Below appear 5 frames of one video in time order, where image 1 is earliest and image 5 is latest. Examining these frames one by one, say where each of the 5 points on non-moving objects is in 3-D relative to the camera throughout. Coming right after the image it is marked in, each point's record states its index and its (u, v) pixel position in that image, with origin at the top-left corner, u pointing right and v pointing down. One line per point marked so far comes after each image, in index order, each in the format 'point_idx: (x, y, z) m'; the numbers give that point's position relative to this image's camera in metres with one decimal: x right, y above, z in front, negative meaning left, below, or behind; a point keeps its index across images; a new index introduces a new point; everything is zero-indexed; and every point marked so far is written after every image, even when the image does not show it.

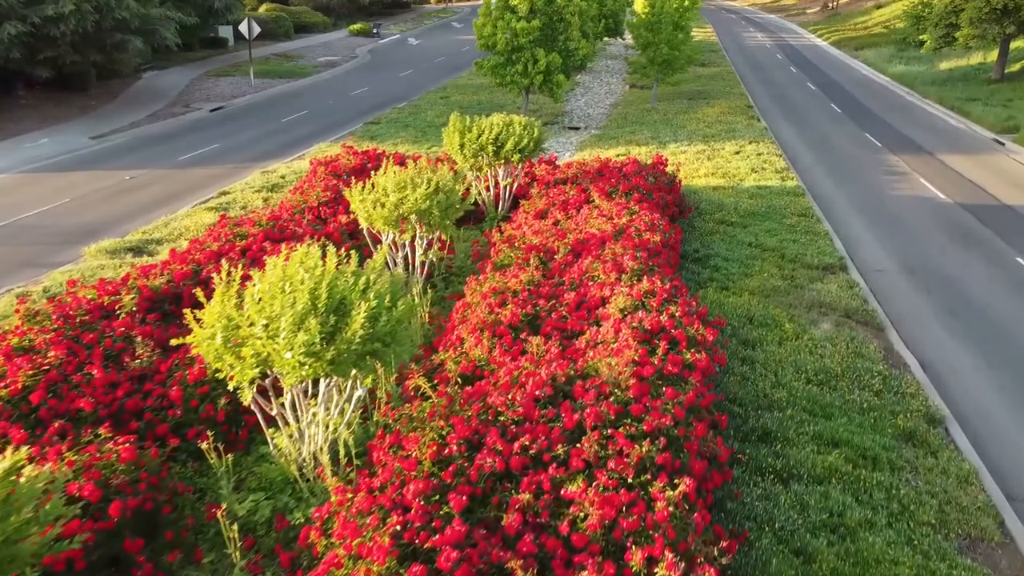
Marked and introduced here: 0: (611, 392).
0: (+0.8, -0.9, +5.8) m
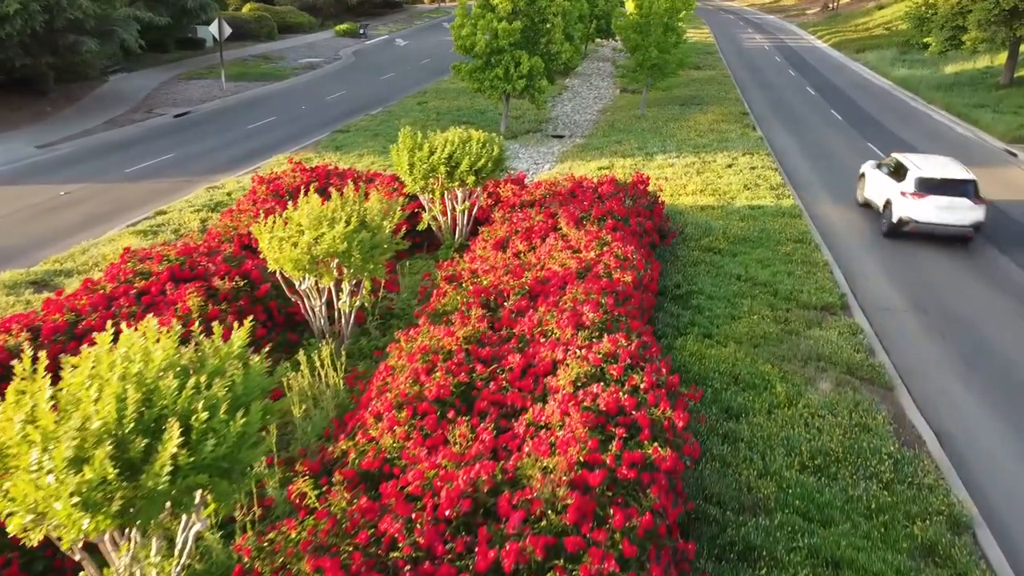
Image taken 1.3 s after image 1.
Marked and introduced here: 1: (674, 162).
0: (+0.2, -1.5, +4.5) m
1: (+3.9, +3.0, +16.5) m
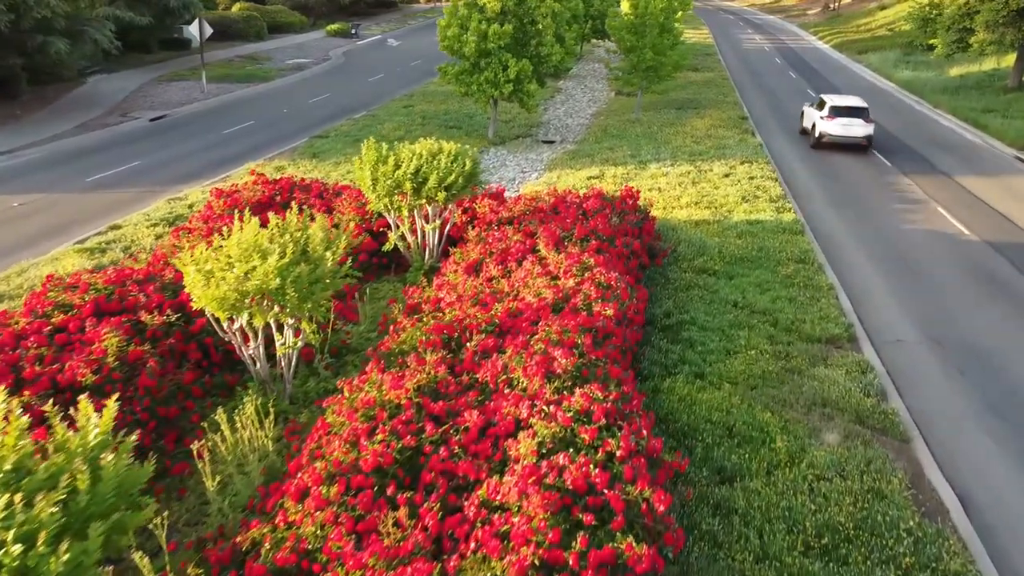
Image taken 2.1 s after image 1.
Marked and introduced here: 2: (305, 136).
0: (-0.1, -1.8, +3.6) m
1: (+3.5, +2.6, +15.6) m
2: (-5.8, +4.2, +19.3) m
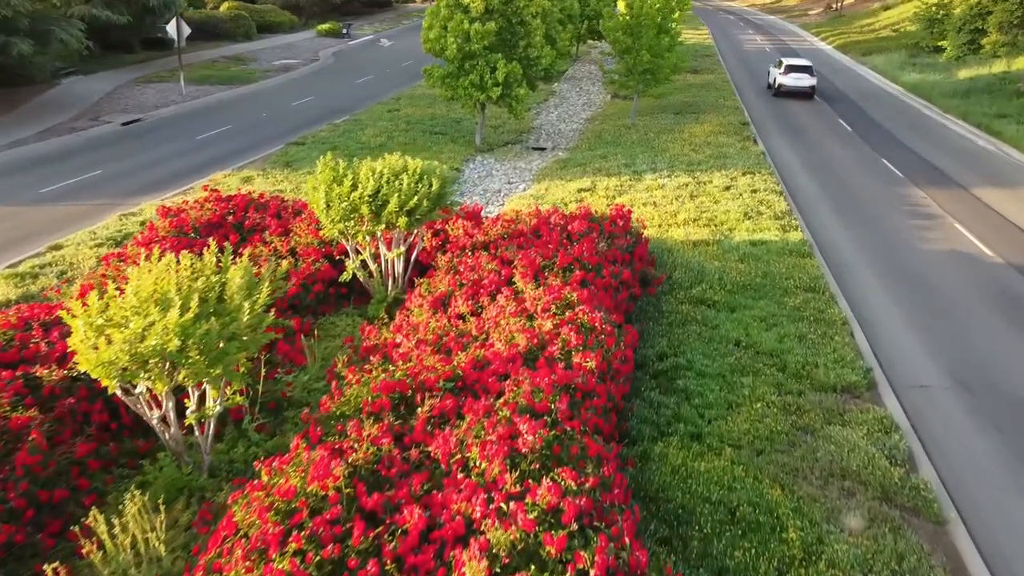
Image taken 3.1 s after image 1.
0: (-0.5, -2.2, +2.5) m
1: (+3.2, +2.2, +14.5) m
2: (-6.1, +3.8, +18.2) m
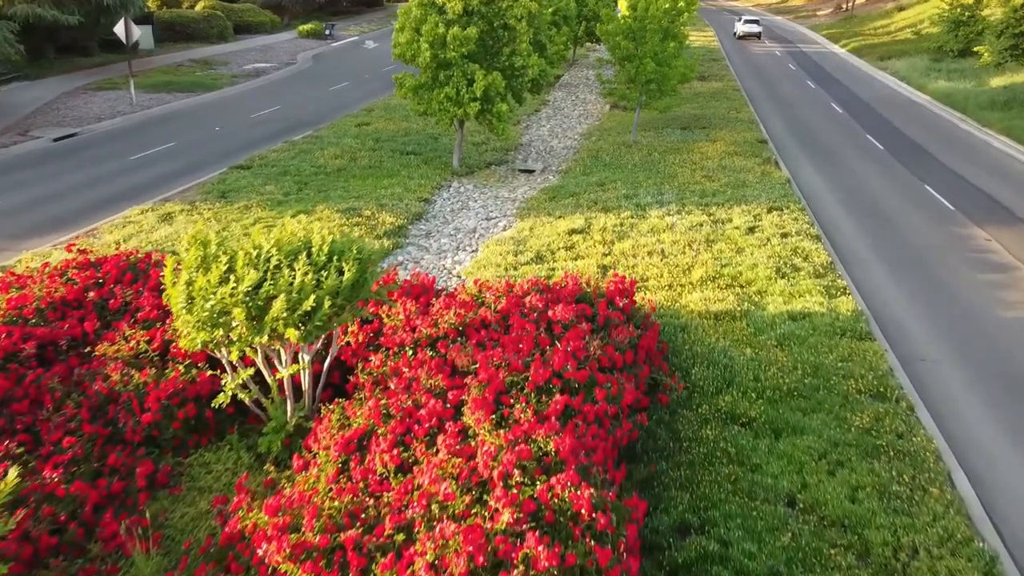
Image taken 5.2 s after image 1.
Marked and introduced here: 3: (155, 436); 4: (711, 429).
0: (-0.9, -3.3, -0.1) m
1: (+2.8, +1.2, +12.0) m
2: (-6.5, +2.8, +15.6) m
3: (-3.0, -1.2, +5.8) m
4: (+1.8, -1.3, +6.4) m
